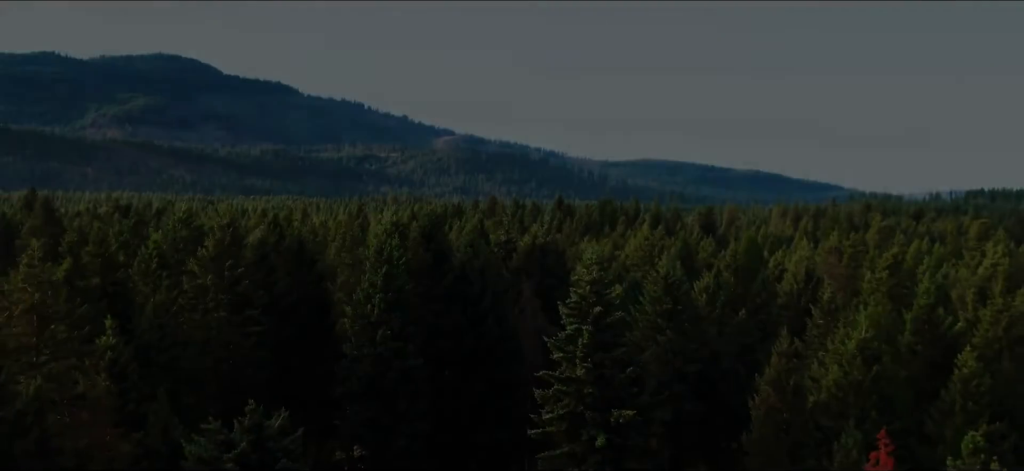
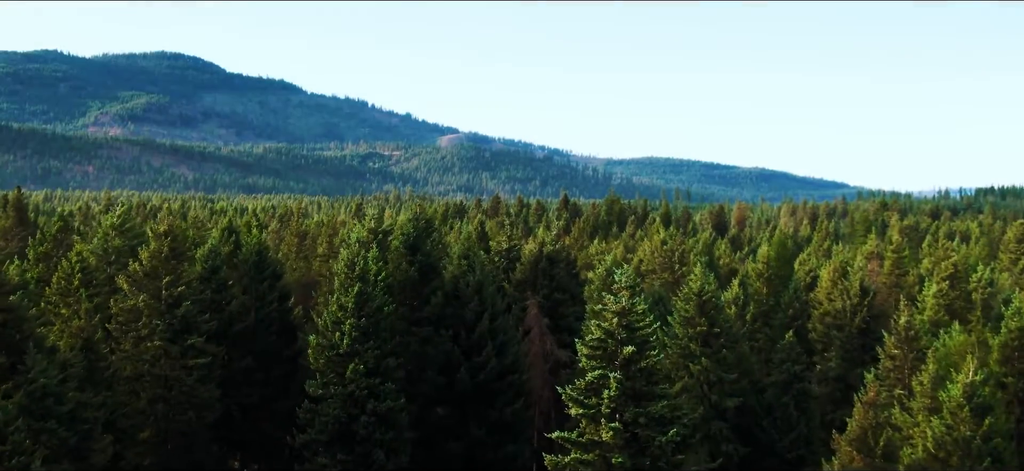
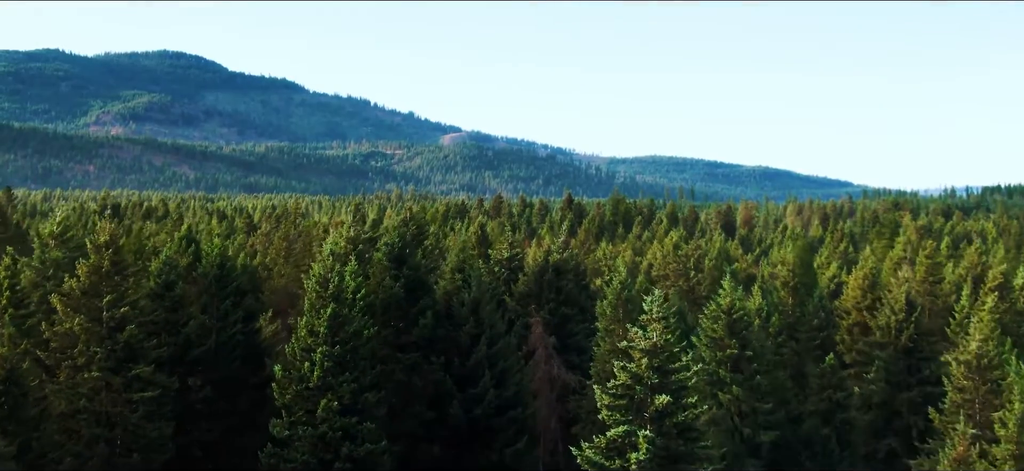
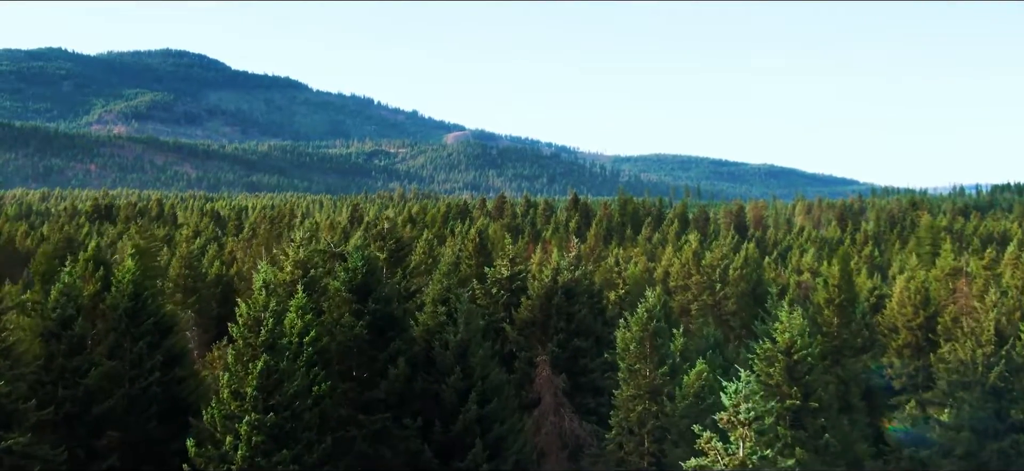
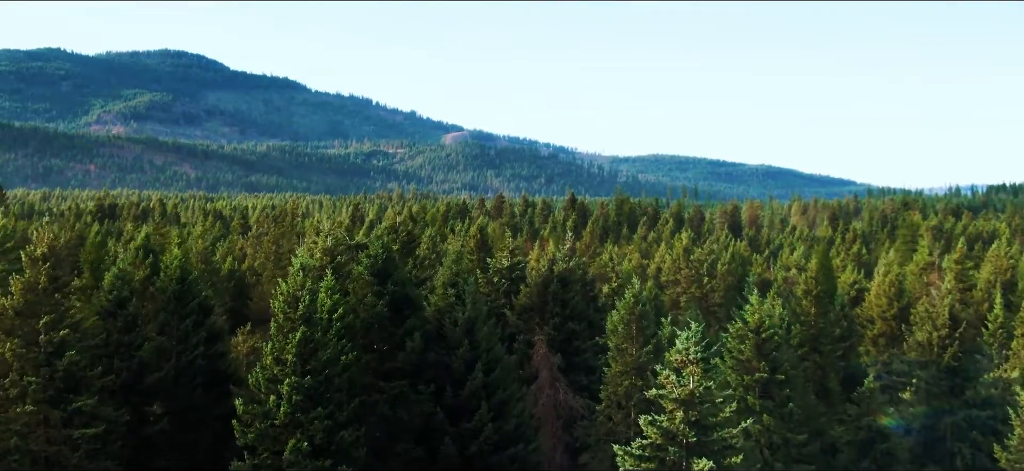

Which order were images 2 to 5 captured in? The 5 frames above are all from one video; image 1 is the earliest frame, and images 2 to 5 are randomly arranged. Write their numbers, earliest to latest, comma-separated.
2, 3, 5, 4
